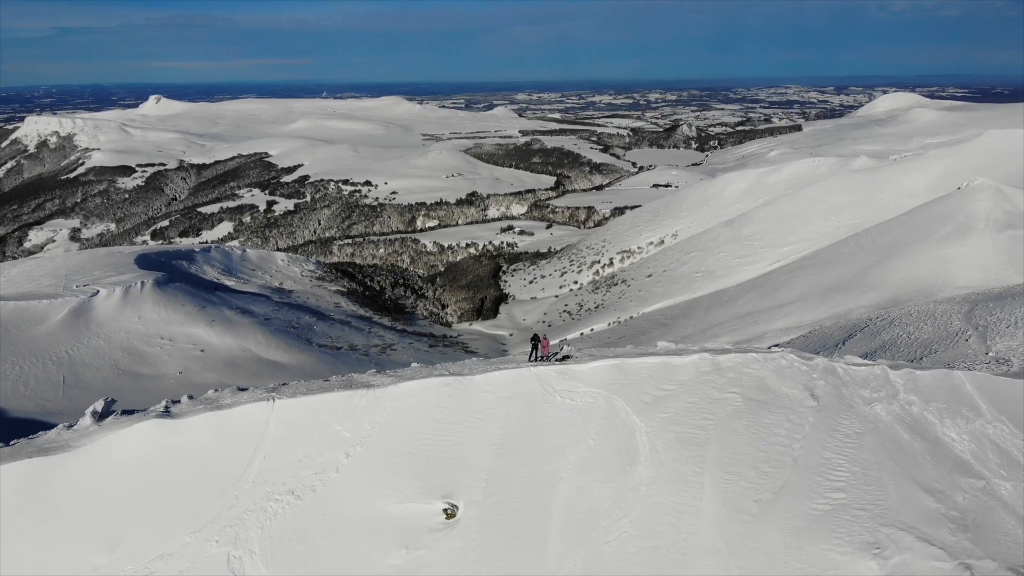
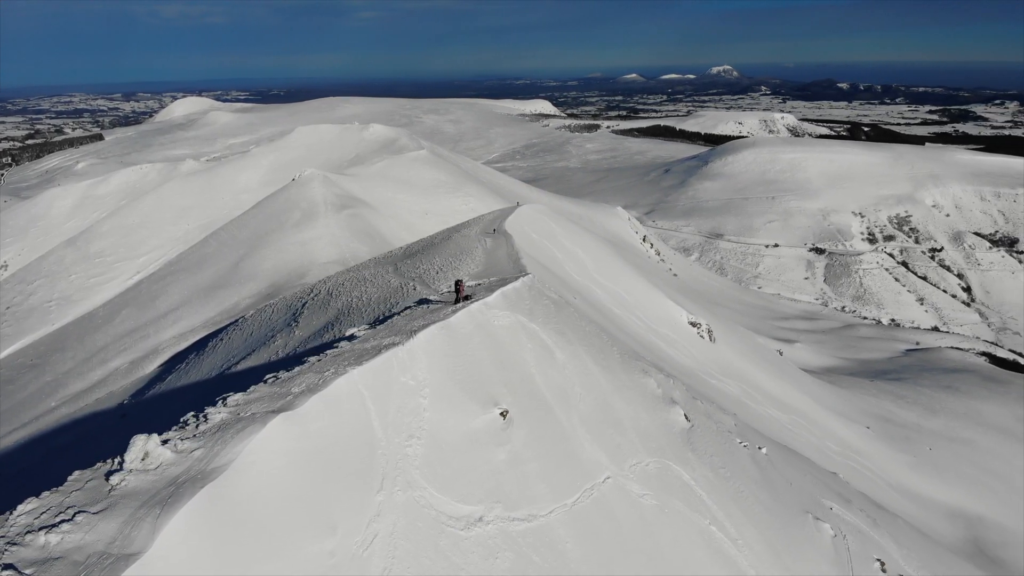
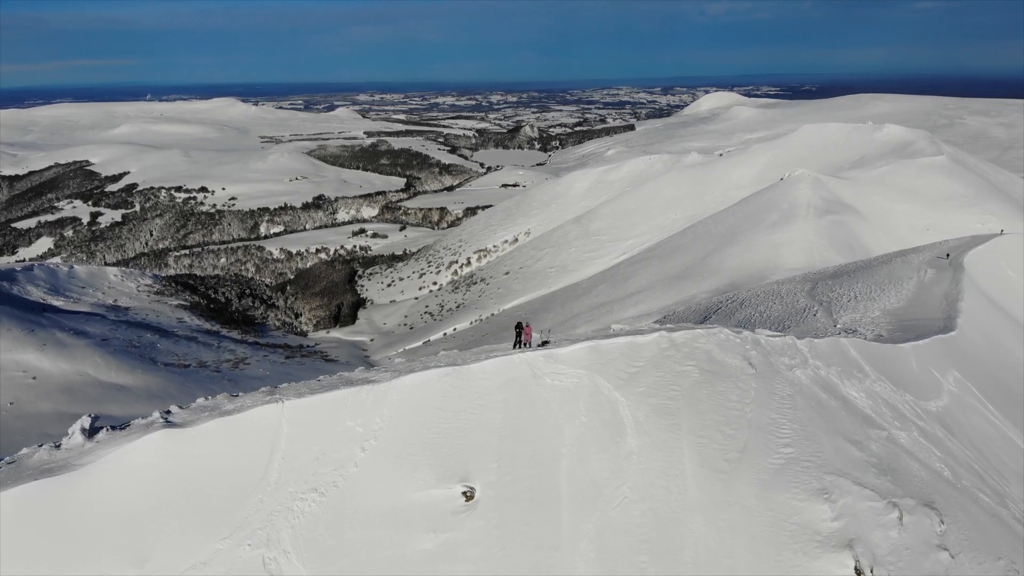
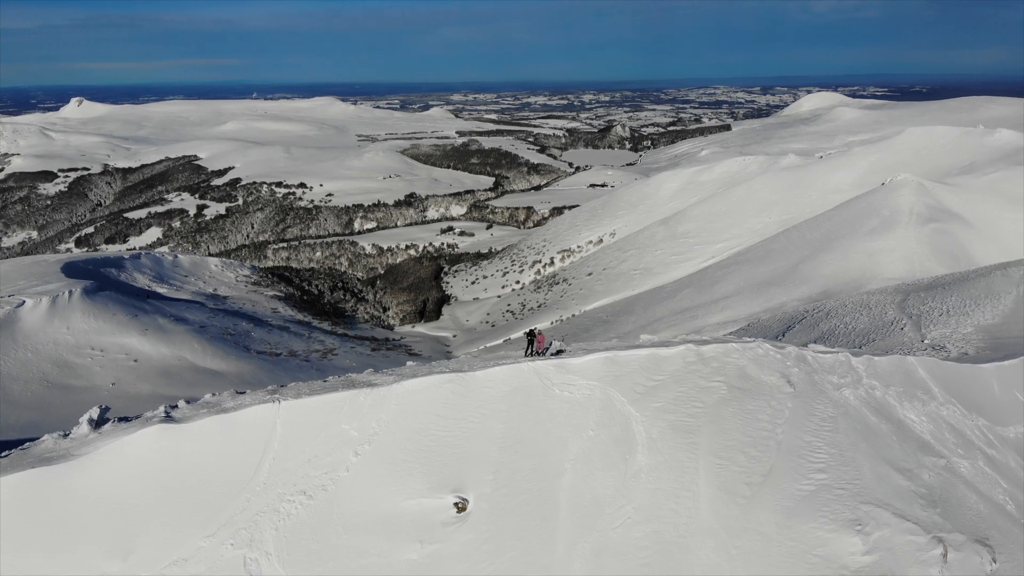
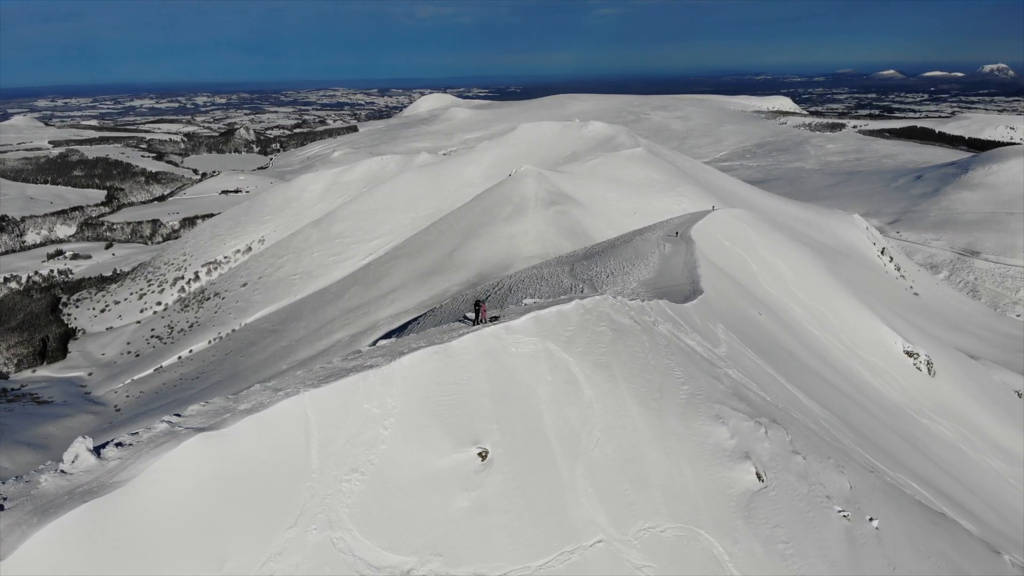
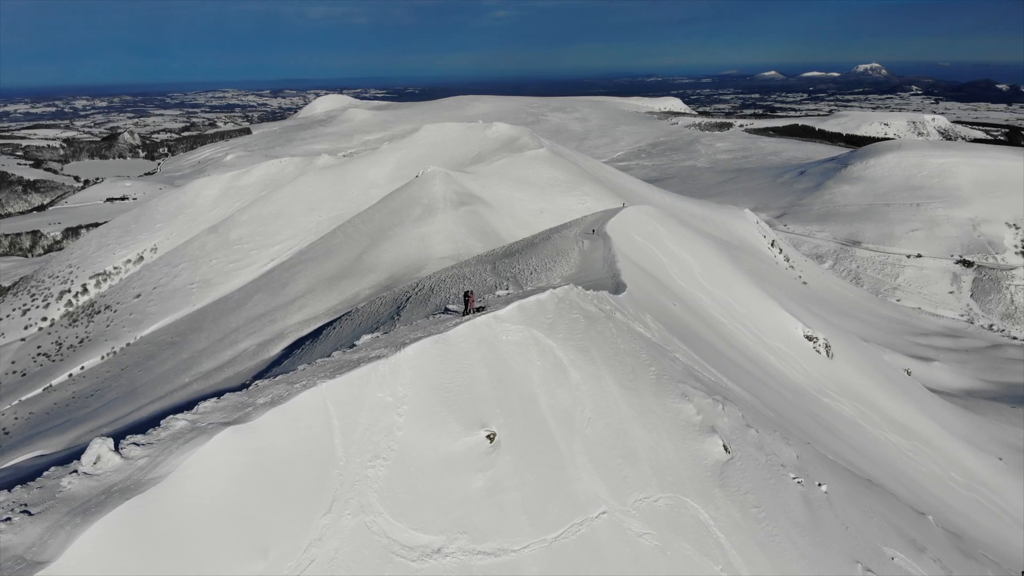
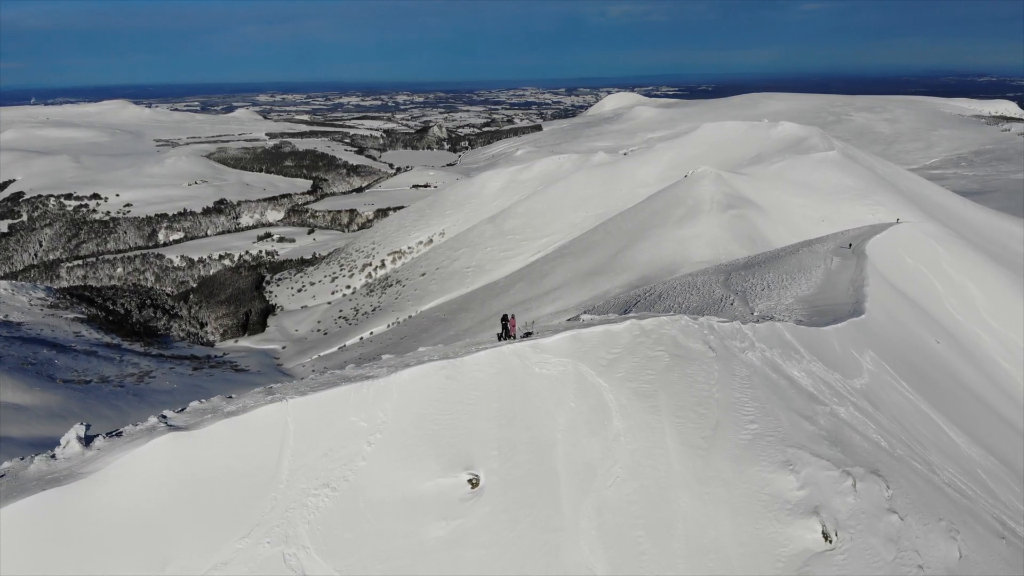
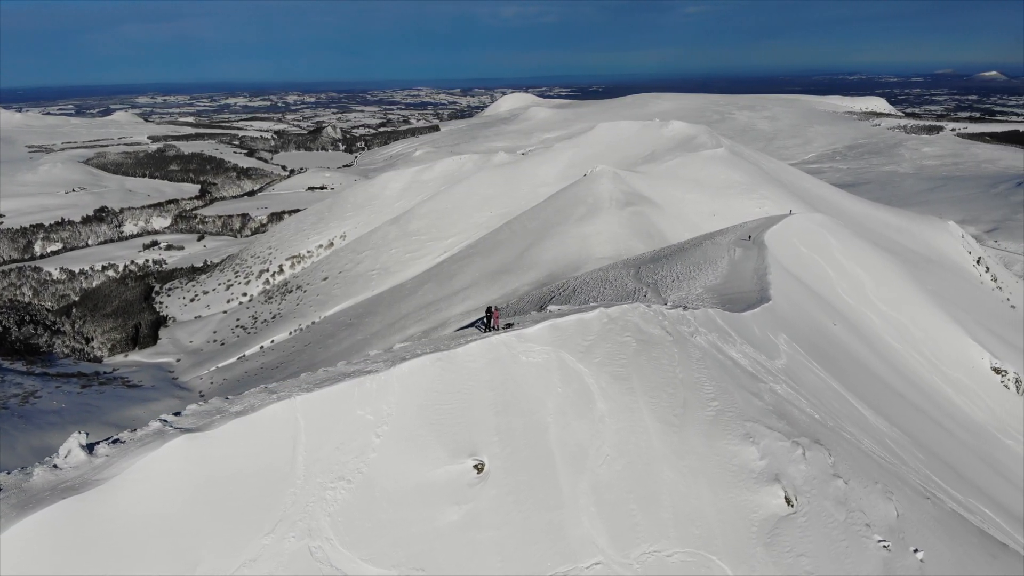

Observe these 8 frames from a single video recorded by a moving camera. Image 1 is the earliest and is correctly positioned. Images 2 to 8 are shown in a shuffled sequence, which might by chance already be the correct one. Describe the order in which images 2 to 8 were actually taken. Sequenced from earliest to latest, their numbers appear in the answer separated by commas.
4, 3, 7, 8, 5, 6, 2
